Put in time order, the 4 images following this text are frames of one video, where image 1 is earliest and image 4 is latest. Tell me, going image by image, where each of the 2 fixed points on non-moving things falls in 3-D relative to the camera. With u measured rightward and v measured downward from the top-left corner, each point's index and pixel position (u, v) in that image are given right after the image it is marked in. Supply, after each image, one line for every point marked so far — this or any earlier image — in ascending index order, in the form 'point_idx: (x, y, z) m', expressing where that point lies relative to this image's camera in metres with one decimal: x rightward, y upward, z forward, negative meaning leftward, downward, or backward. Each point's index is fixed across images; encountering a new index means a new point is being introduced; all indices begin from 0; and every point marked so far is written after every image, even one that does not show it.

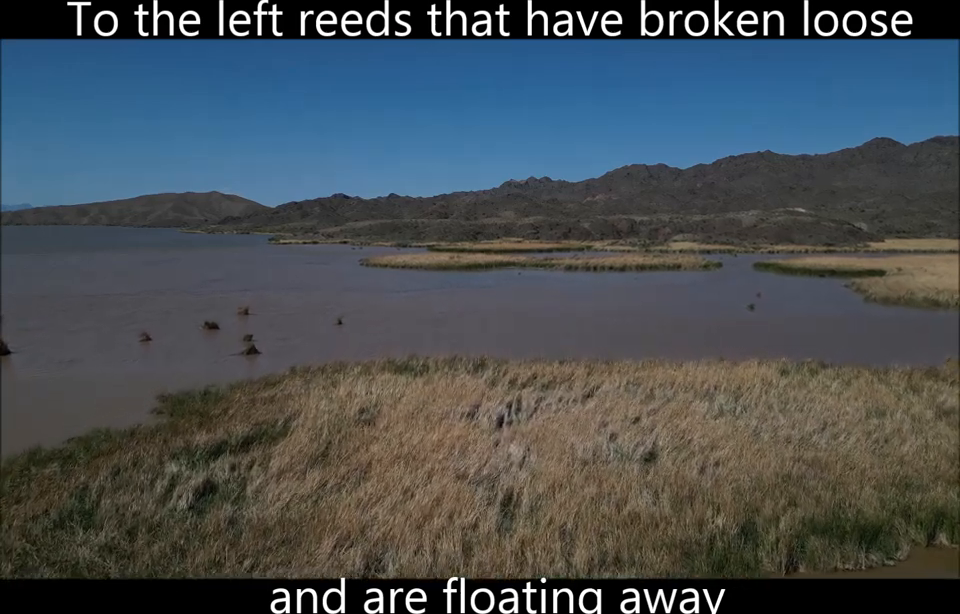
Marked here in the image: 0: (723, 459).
0: (+2.7, -1.7, +6.6) m
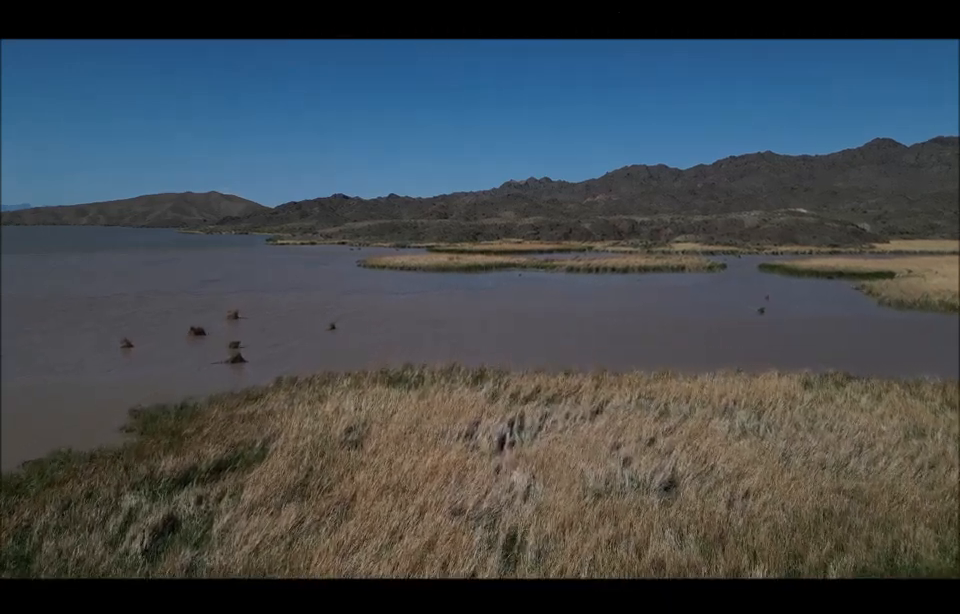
0: (+2.7, -1.8, +5.9) m
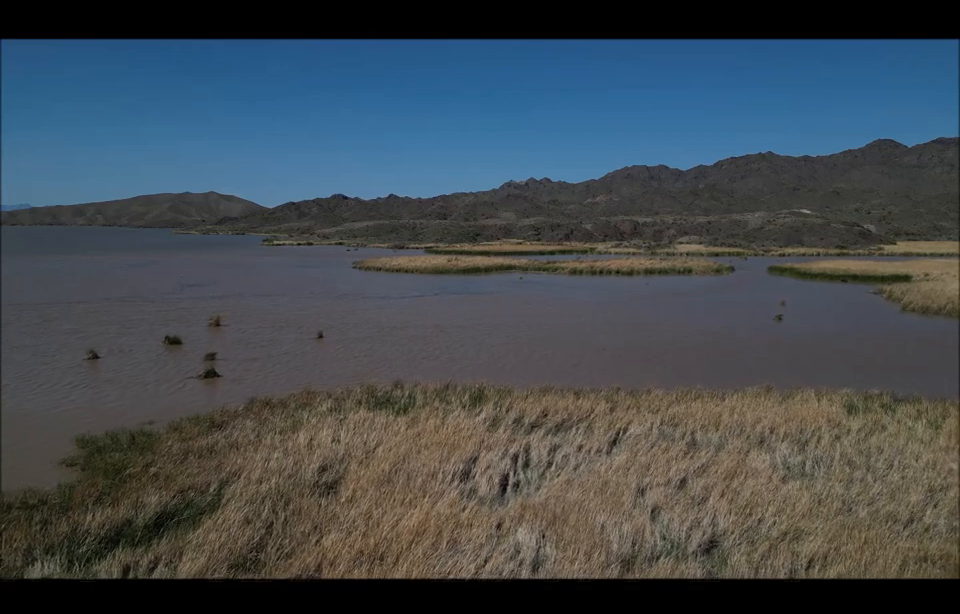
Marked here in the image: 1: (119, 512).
0: (+2.6, -1.9, +4.8) m
1: (-3.3, -1.8, +5.5) m
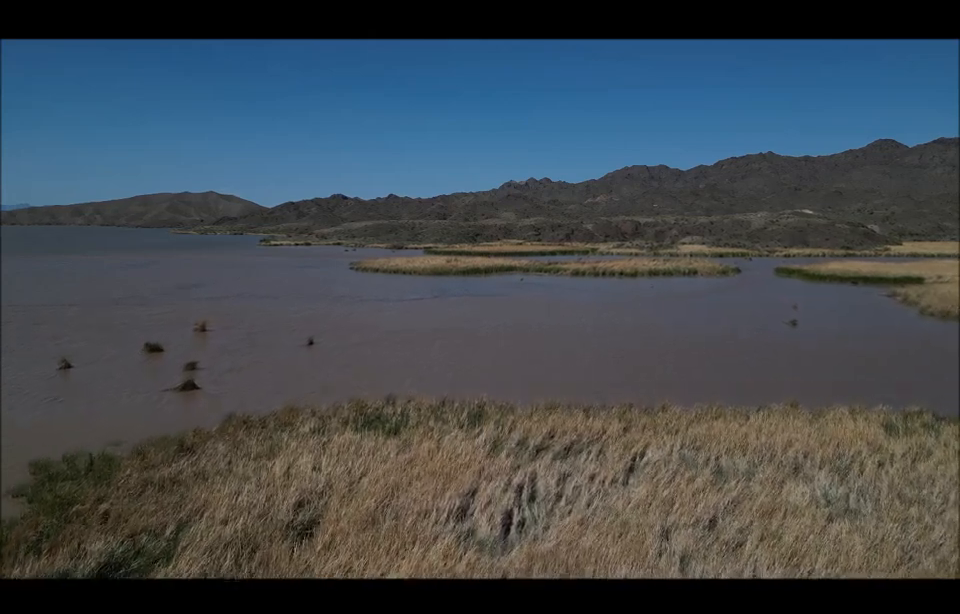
0: (+2.6, -2.1, +4.0) m
1: (-3.3, -1.9, +4.7) m
